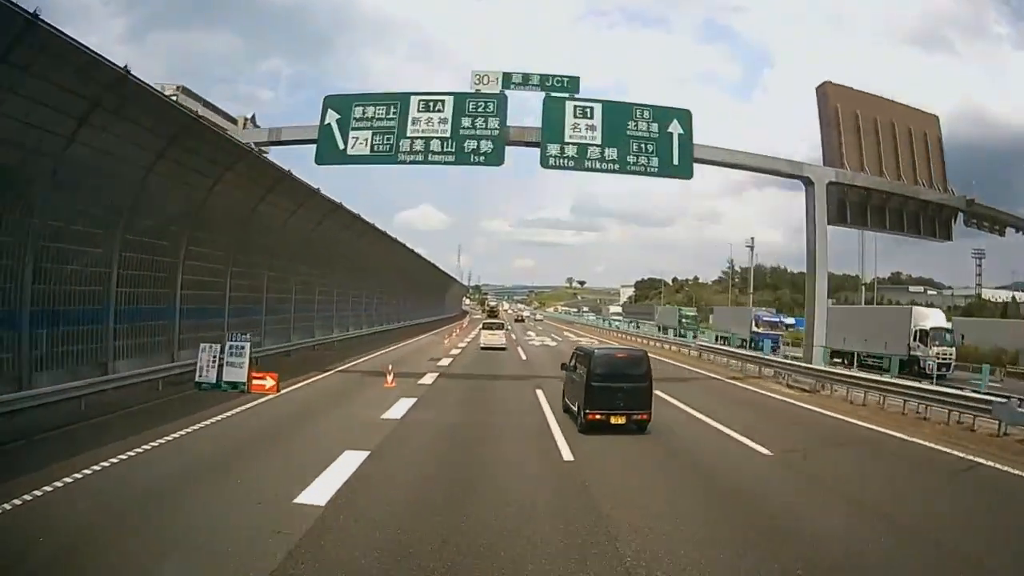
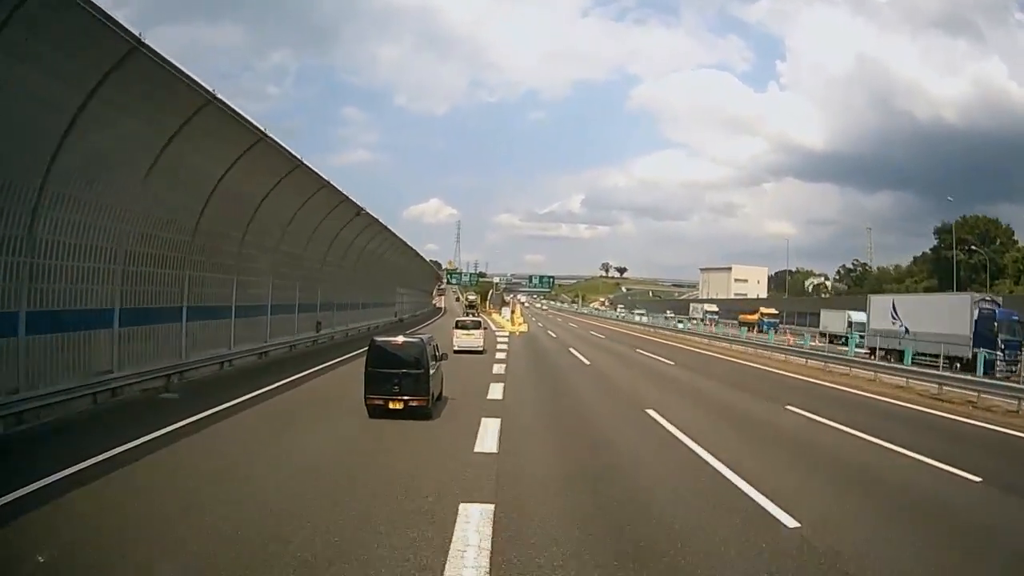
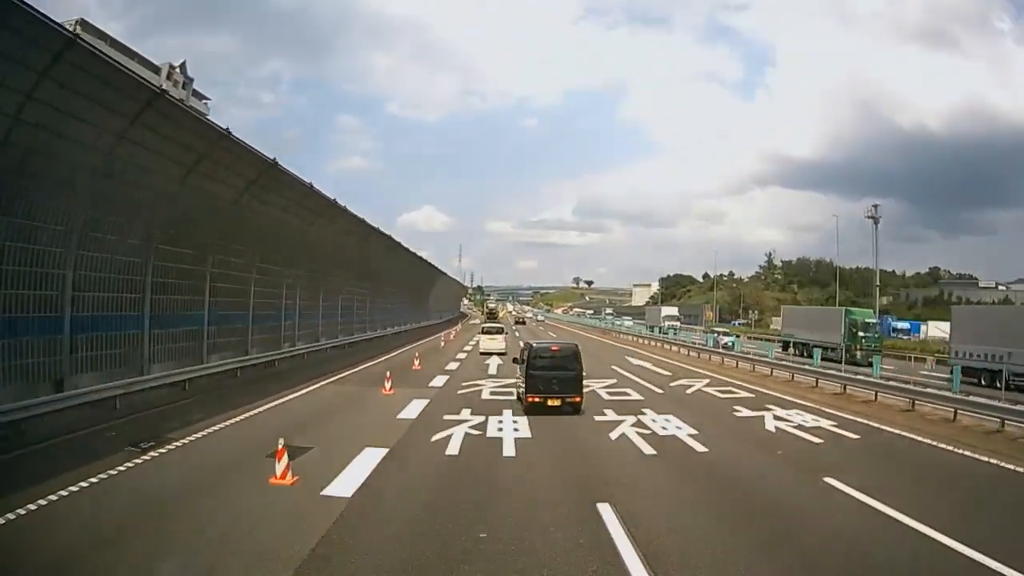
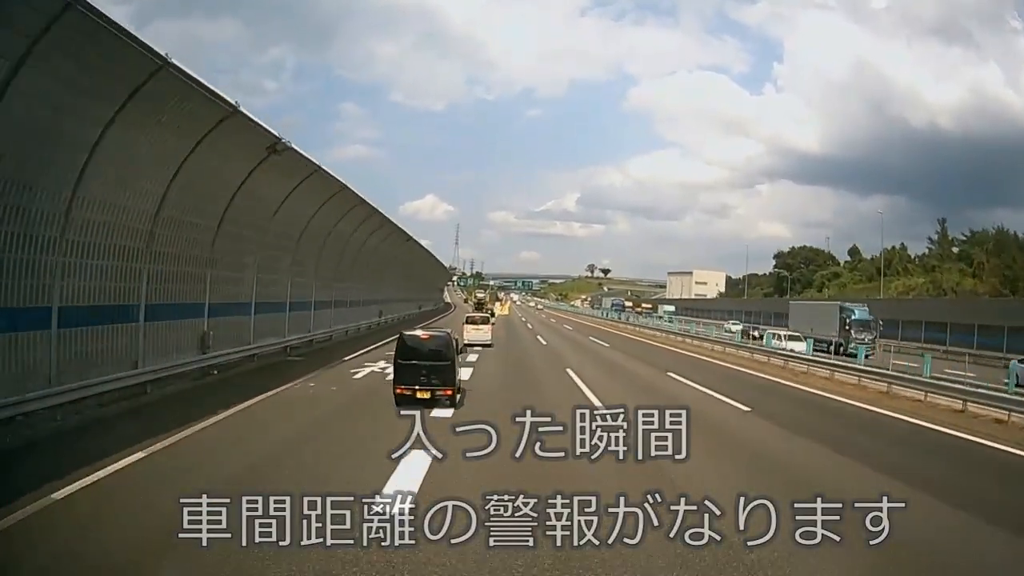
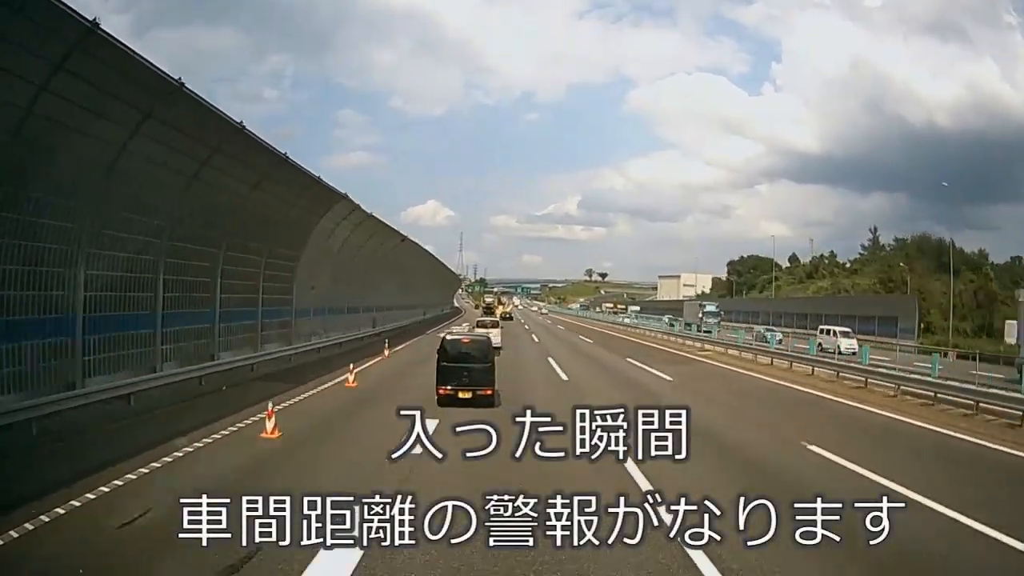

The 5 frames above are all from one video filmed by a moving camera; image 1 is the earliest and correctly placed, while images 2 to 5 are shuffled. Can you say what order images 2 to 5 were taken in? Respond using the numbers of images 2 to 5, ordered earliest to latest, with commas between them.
3, 5, 4, 2
